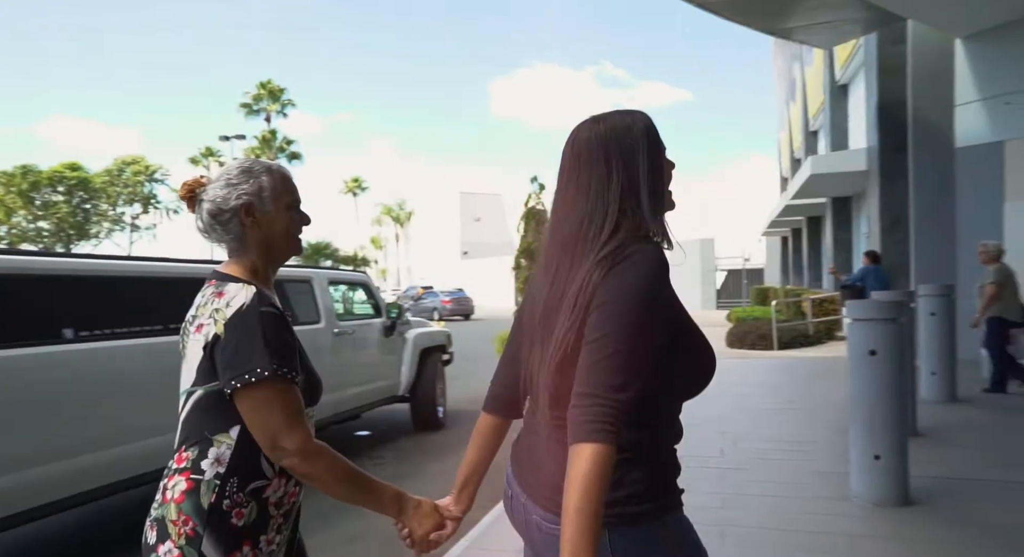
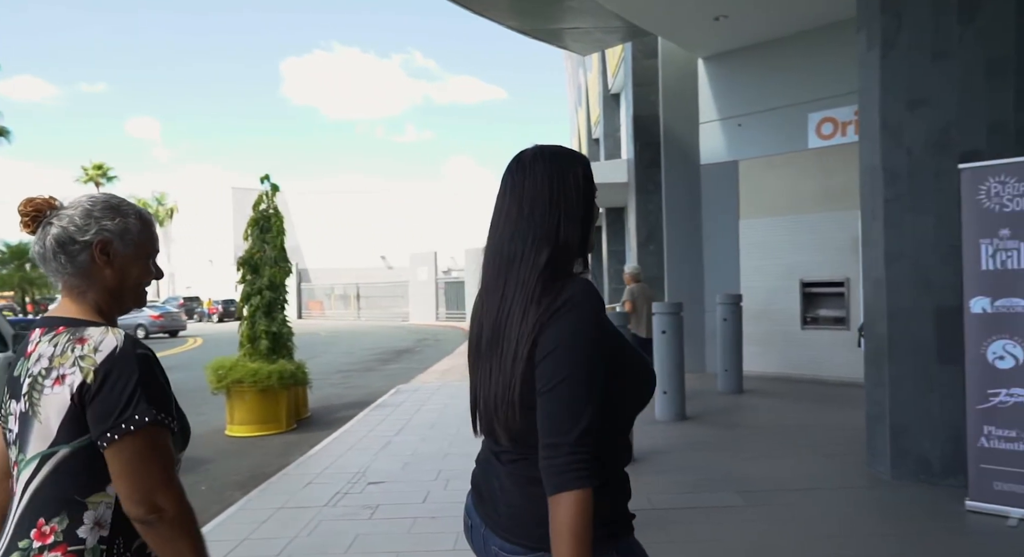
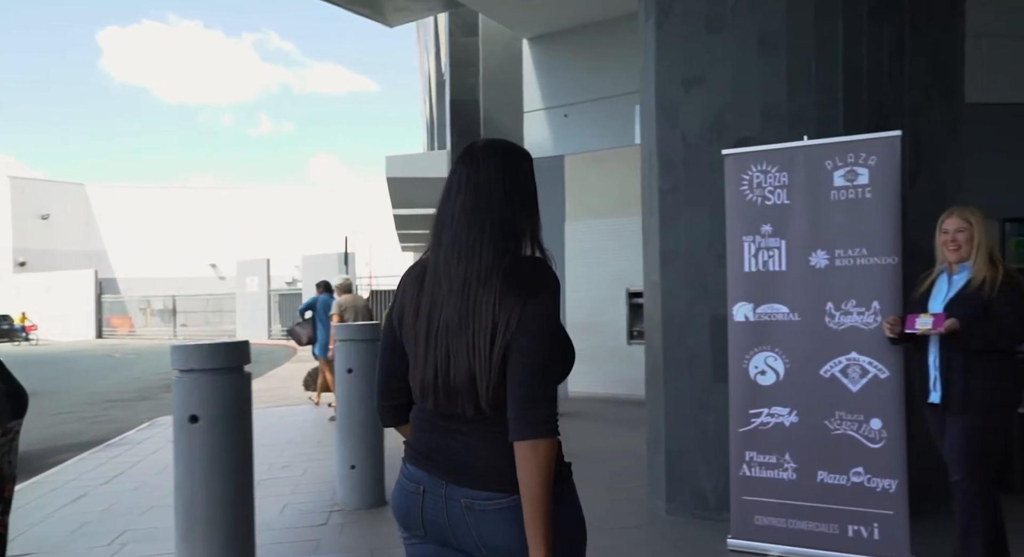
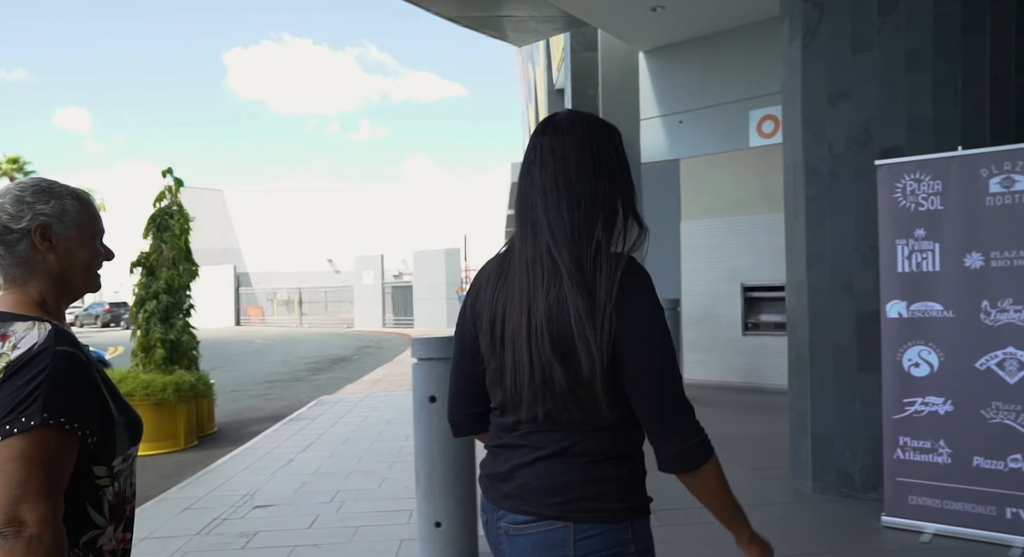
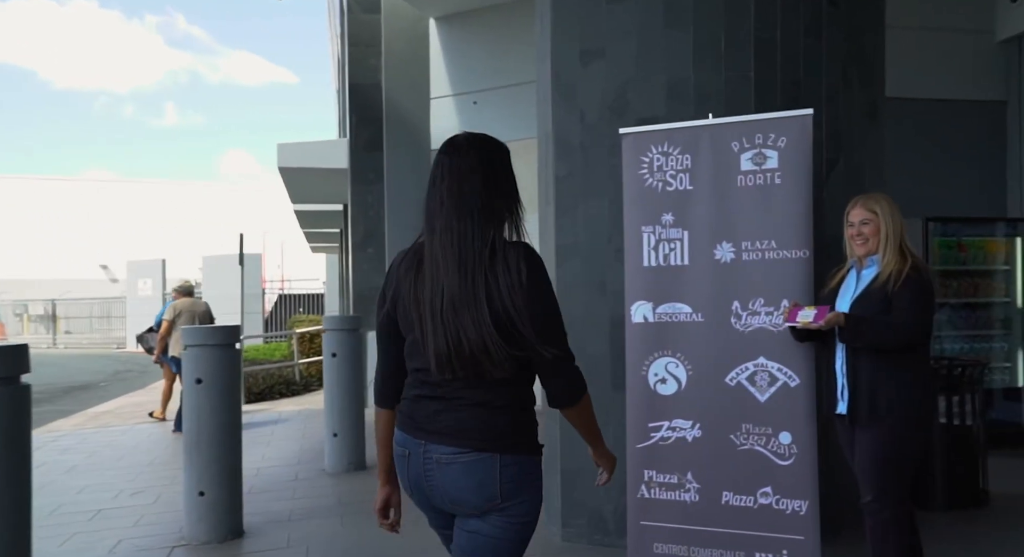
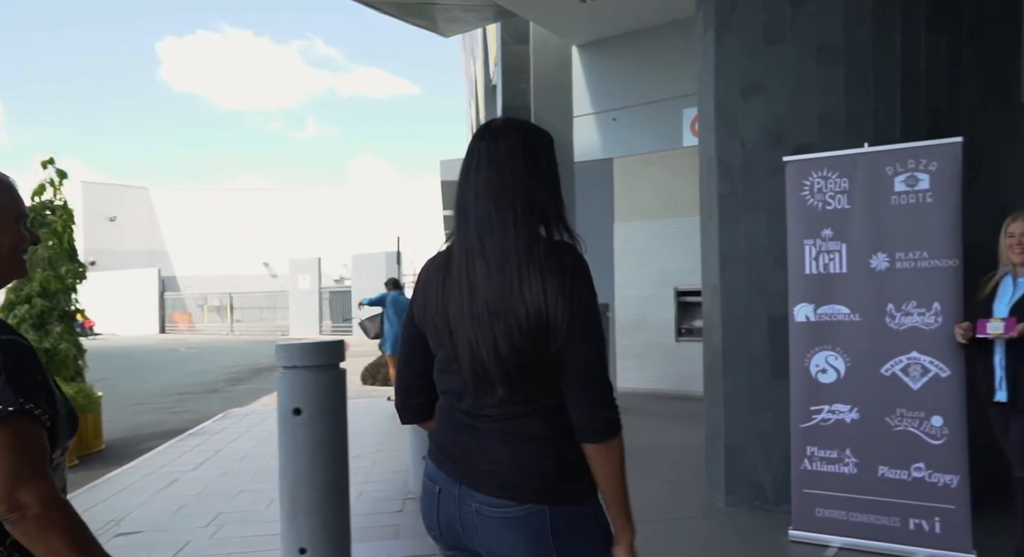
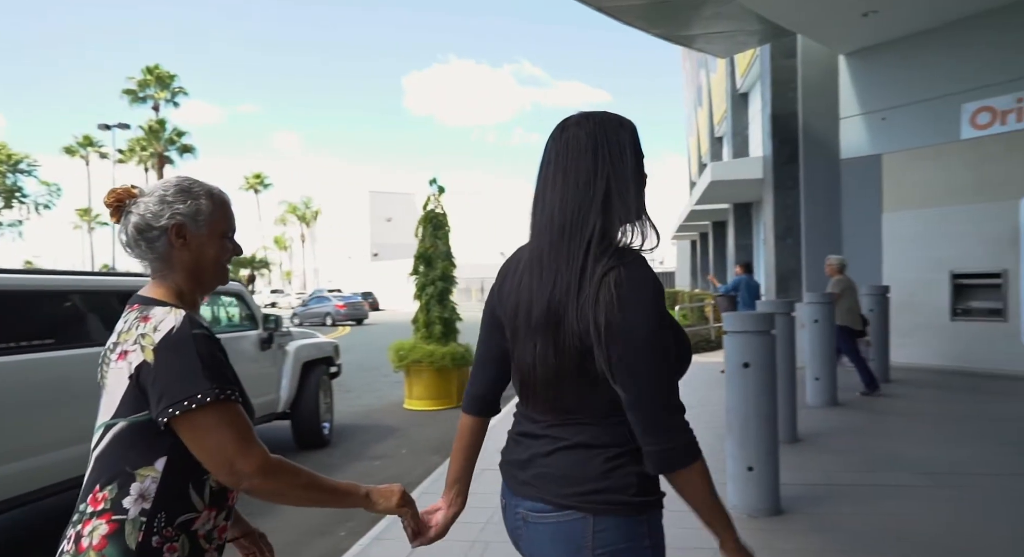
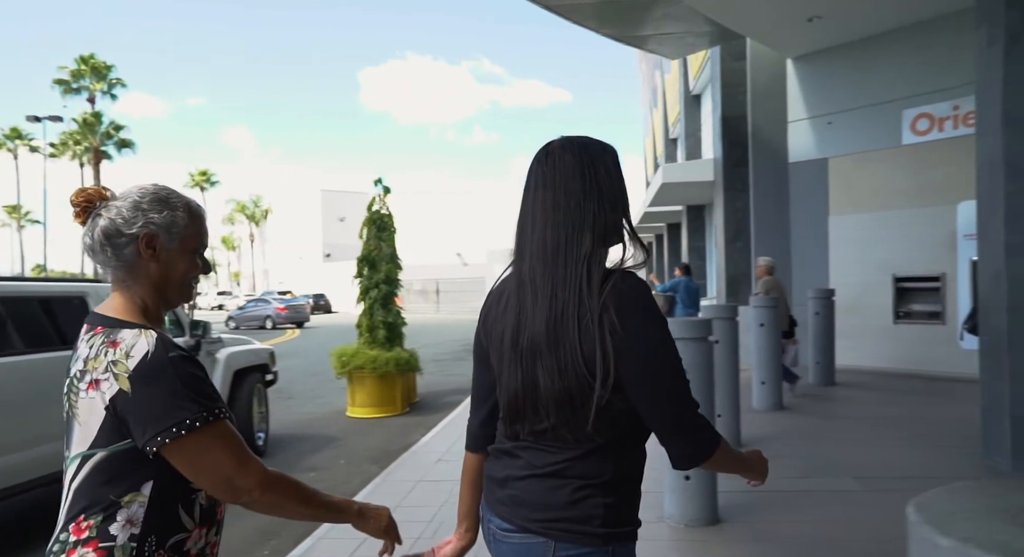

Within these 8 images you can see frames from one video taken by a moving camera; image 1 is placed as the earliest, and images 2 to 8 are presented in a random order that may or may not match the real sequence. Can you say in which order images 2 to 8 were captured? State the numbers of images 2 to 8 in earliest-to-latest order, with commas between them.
7, 8, 2, 4, 6, 3, 5
